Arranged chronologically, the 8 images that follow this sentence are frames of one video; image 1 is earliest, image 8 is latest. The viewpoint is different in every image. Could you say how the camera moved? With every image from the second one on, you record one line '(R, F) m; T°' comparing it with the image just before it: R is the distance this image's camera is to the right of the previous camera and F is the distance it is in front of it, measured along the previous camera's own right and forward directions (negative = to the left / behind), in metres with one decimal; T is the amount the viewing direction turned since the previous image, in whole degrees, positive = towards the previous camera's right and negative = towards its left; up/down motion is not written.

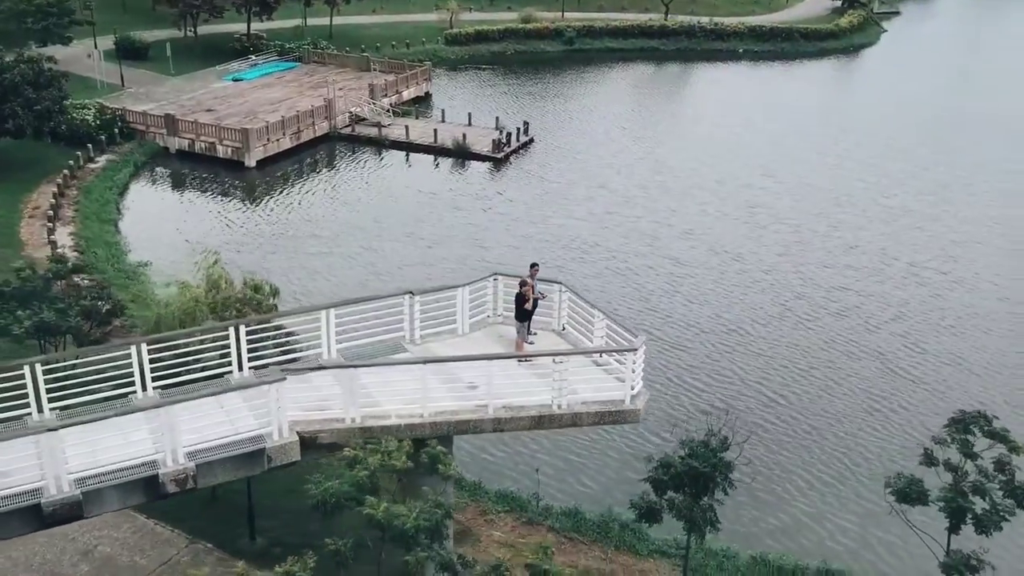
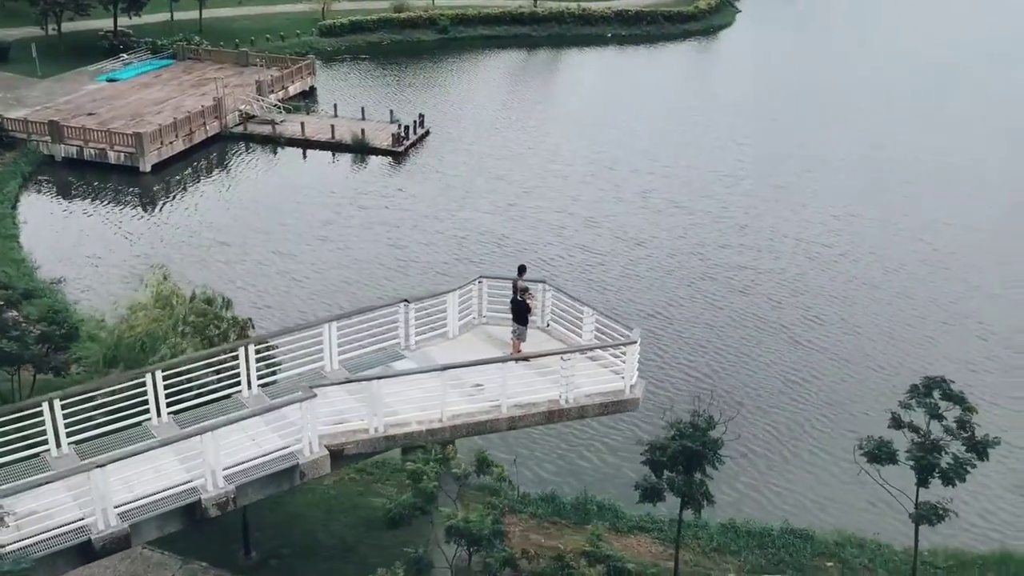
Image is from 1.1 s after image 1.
(-2.5, -0.6) m; +8°
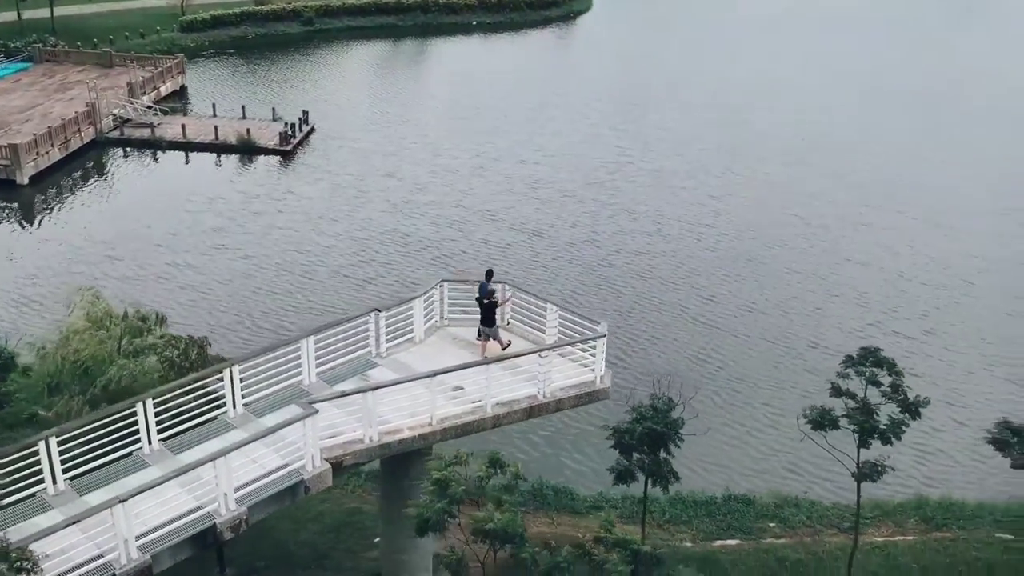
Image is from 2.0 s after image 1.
(-2.1, -0.5) m; +8°
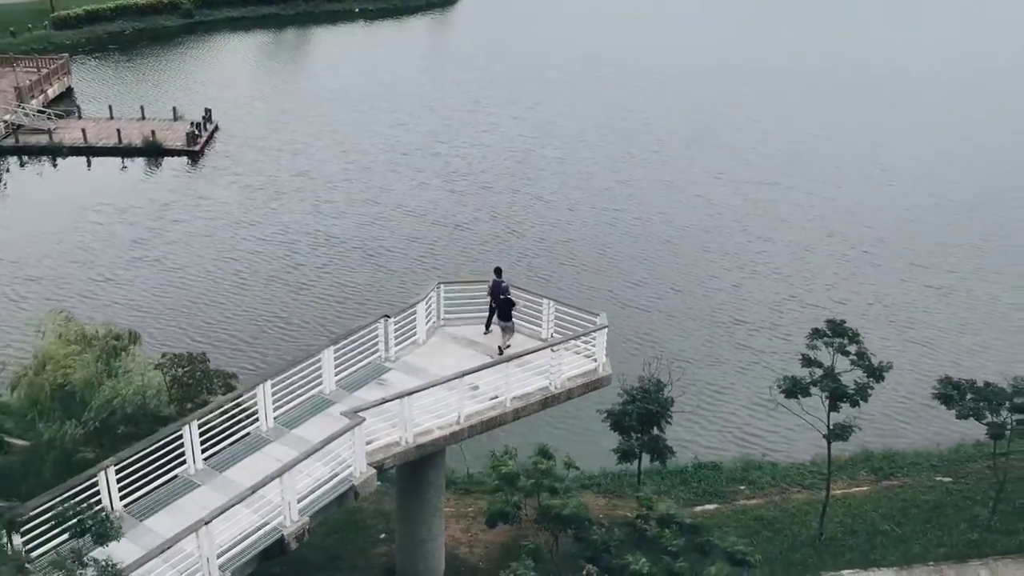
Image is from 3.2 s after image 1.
(-2.7, -0.8) m; +8°
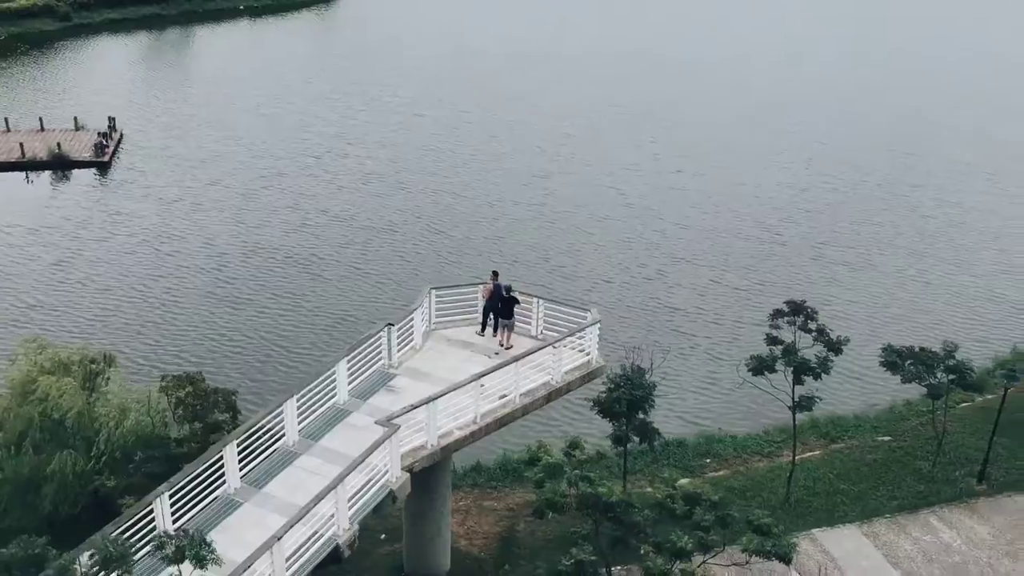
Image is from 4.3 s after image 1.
(-2.5, -0.7) m; +7°
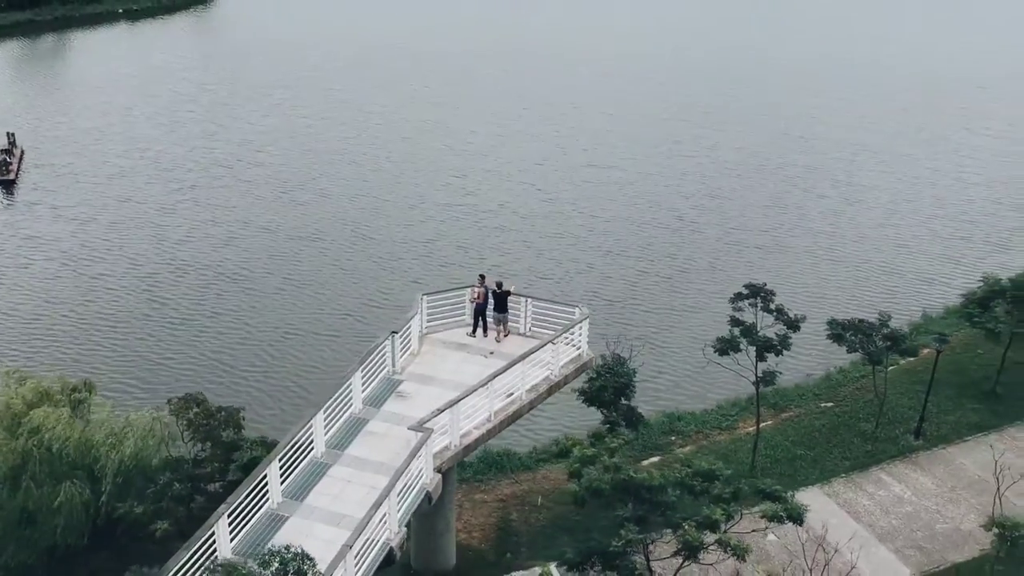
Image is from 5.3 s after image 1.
(-2.6, -0.7) m; +8°
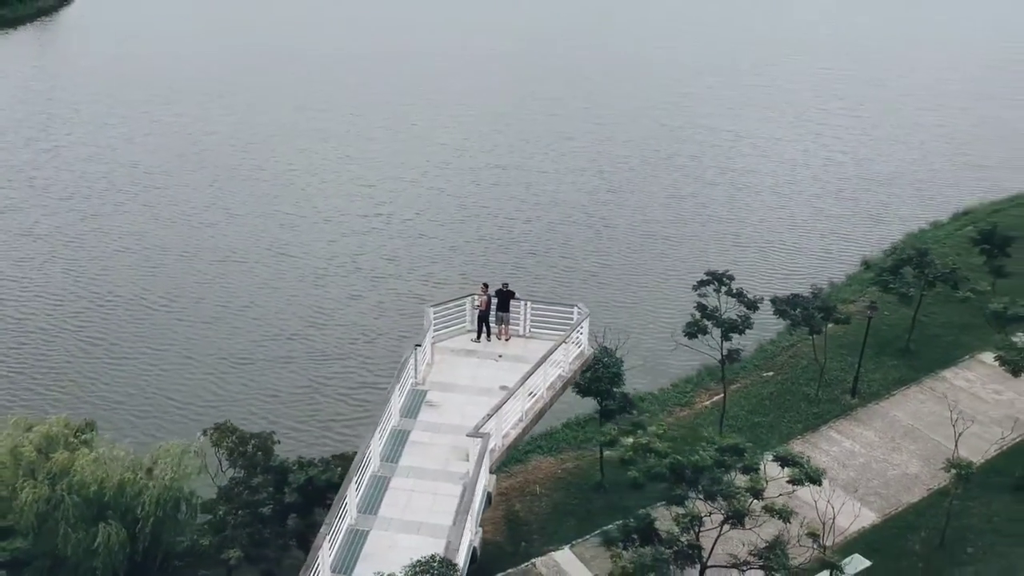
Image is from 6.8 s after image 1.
(-3.7, -1.0) m; +9°
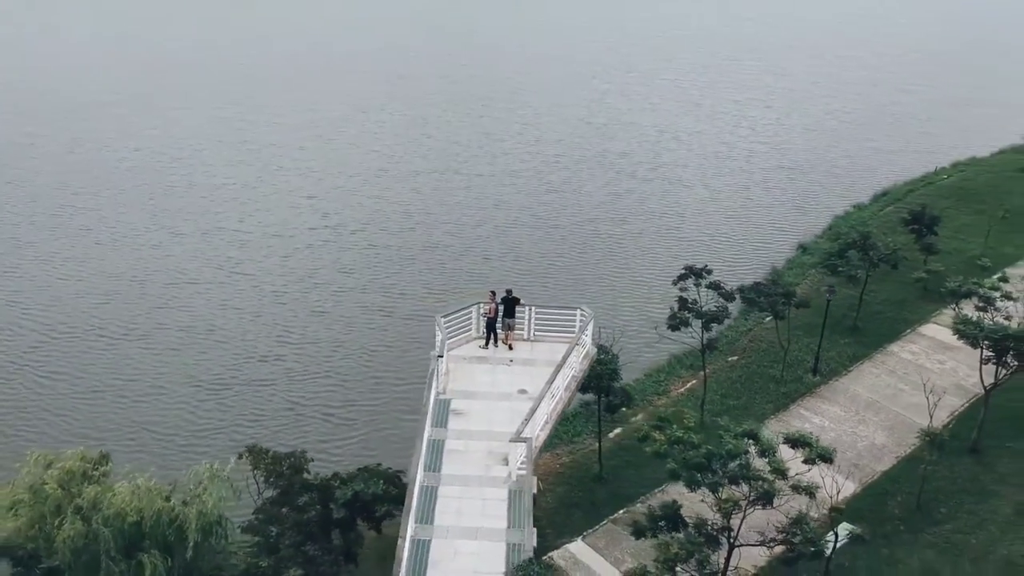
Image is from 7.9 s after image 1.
(-2.7, -0.7) m; +6°
